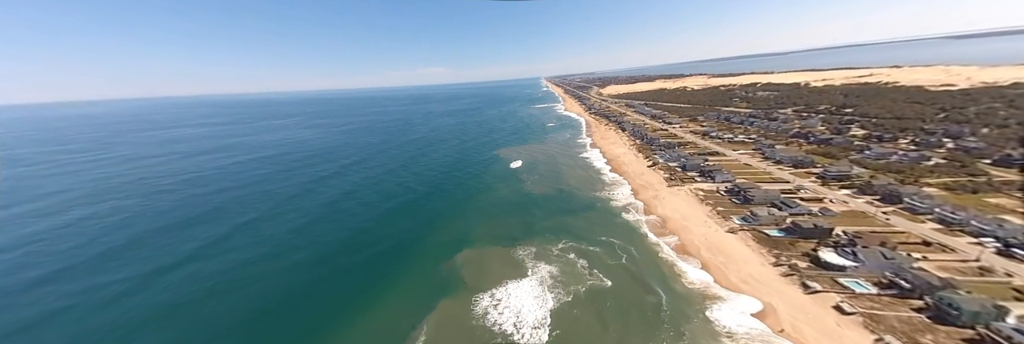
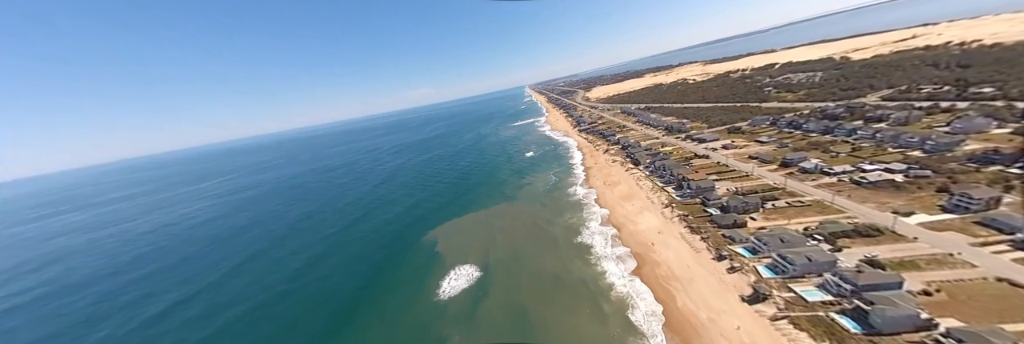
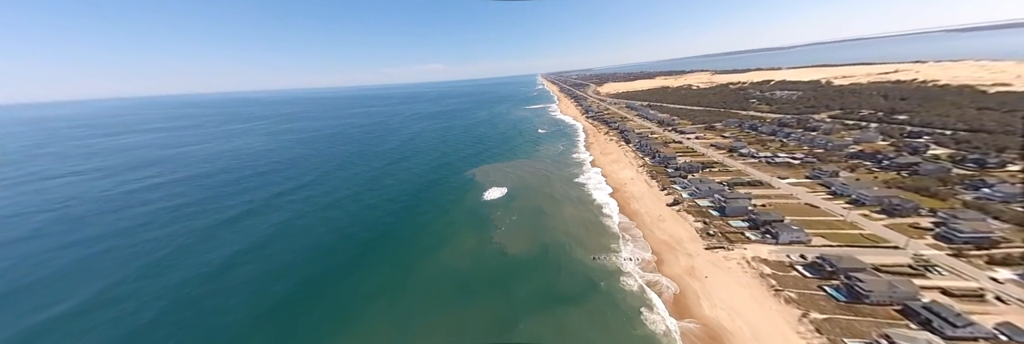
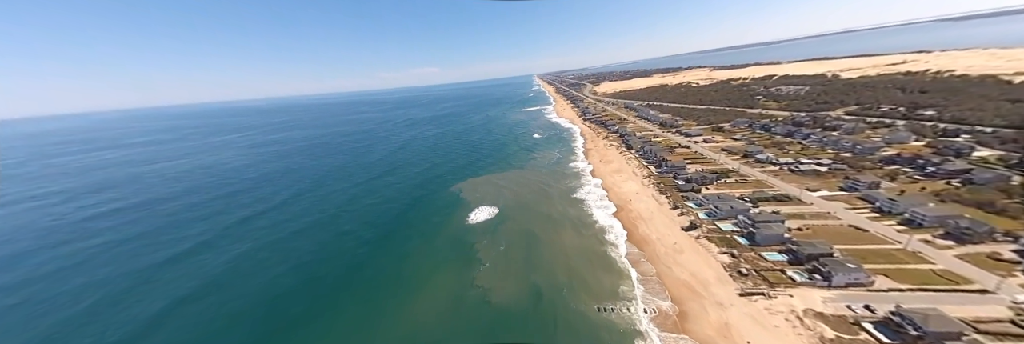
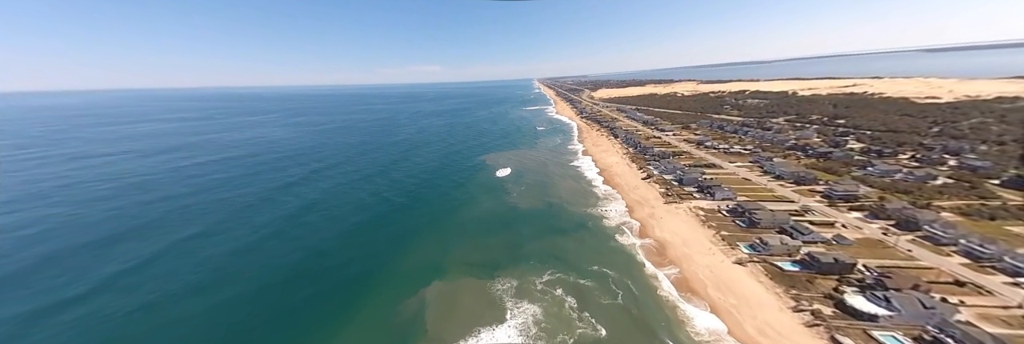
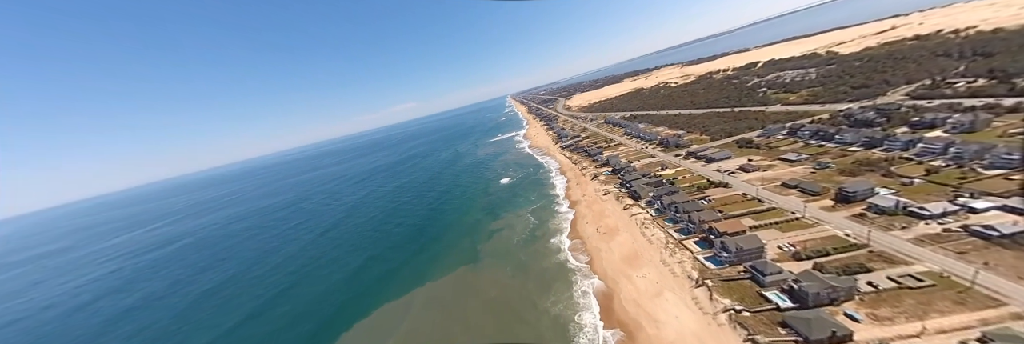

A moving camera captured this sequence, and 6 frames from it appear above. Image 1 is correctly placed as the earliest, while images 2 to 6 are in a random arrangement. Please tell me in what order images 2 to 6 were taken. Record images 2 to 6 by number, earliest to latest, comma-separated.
5, 3, 4, 2, 6
